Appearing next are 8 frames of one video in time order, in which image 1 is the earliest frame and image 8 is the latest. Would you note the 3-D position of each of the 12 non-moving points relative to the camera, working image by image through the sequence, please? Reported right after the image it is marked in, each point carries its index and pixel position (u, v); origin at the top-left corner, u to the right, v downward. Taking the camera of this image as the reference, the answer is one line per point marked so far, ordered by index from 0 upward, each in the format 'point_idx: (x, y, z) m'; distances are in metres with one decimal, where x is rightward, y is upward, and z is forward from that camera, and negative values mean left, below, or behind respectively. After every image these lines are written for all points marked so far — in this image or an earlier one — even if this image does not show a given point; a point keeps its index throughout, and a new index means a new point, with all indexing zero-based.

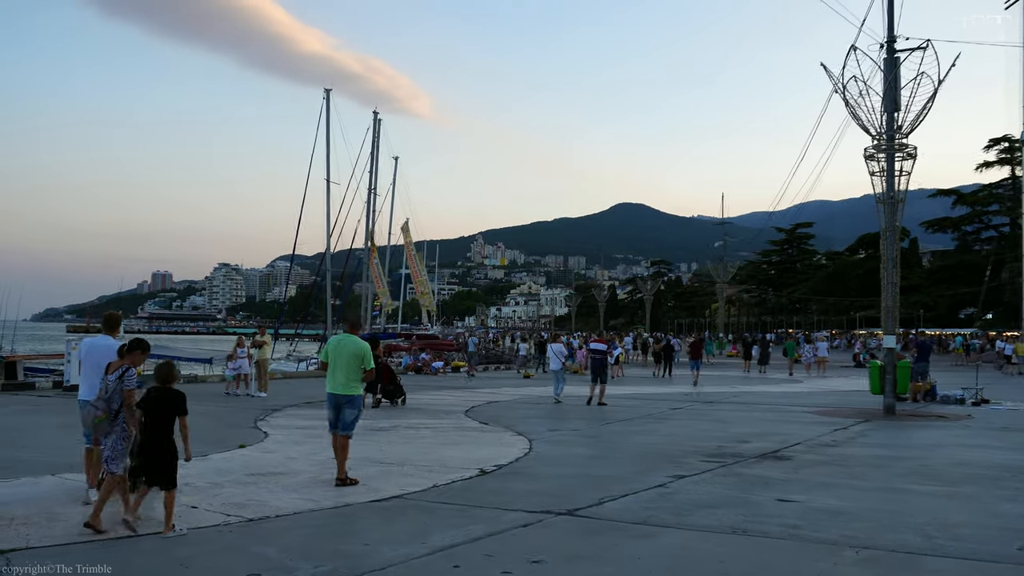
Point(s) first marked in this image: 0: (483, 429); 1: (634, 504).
0: (-0.3, -1.7, +13.8) m
1: (+0.8, -1.4, +7.8) m
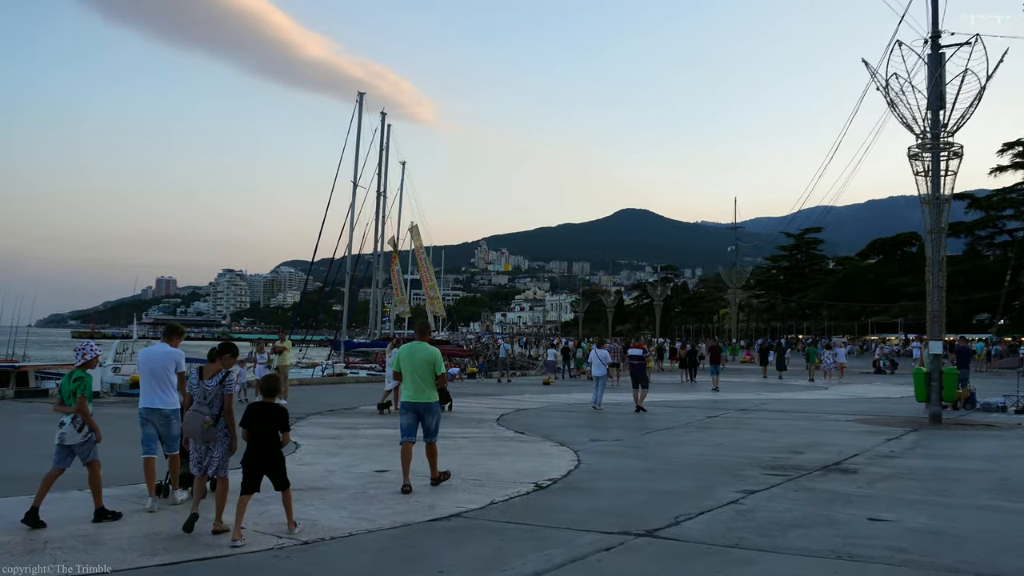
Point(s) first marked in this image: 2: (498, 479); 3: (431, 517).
0: (+0.1, -1.7, +13.2) m
1: (+1.2, -1.4, +7.2) m
2: (-0.1, -1.5, +9.3) m
3: (-0.5, -1.4, +7.3) m
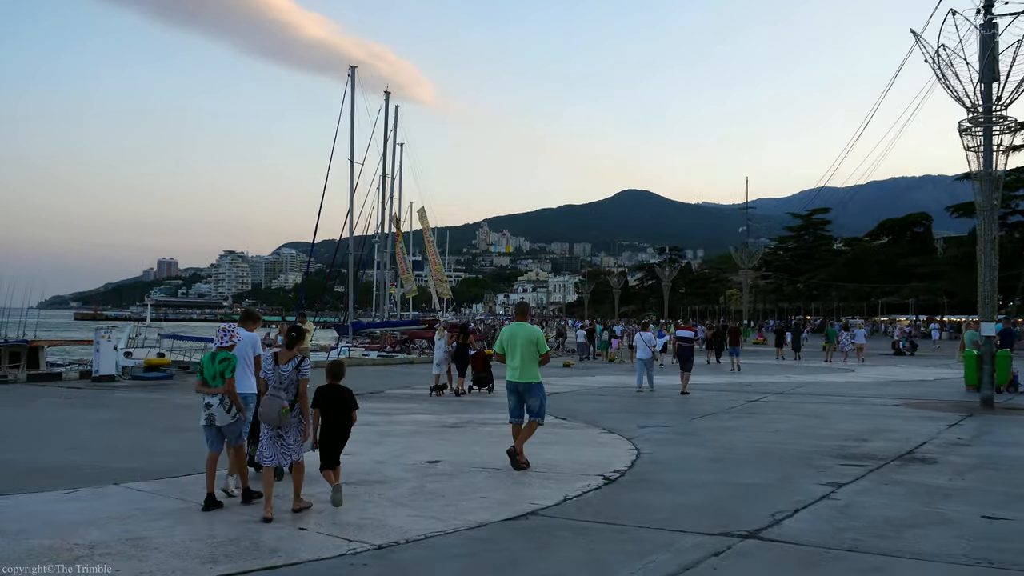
0: (+0.6, -1.5, +12.6) m
1: (+1.7, -1.3, +6.6) m
2: (+0.4, -1.3, +8.7) m
3: (0.0, -1.3, +6.7) m
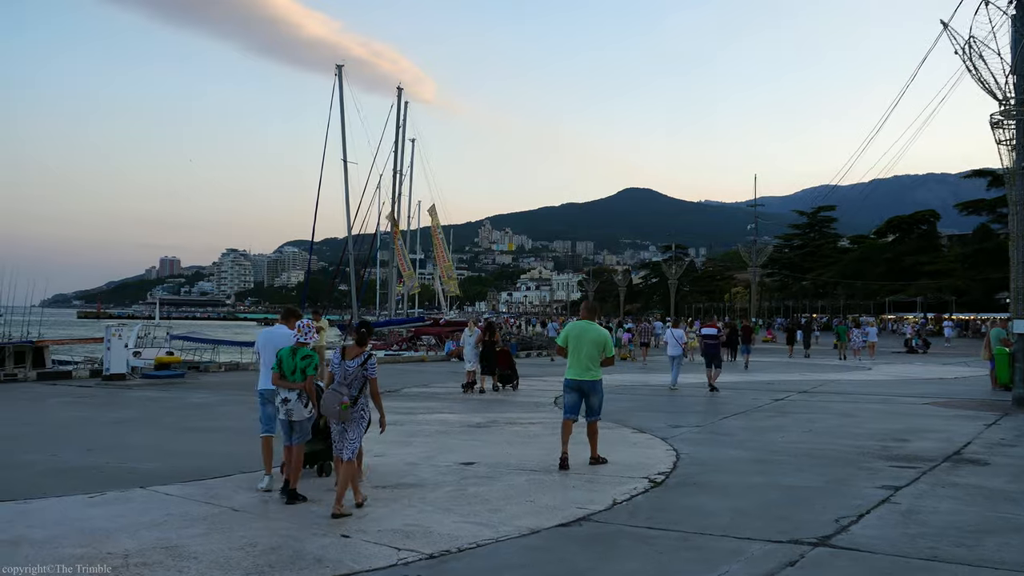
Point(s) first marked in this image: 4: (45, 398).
0: (+0.9, -1.4, +12.2) m
1: (+2.0, -1.3, +6.3) m
2: (+0.7, -1.3, +8.3) m
3: (+0.2, -1.3, +6.4) m
4: (-6.3, -1.5, +16.1) m
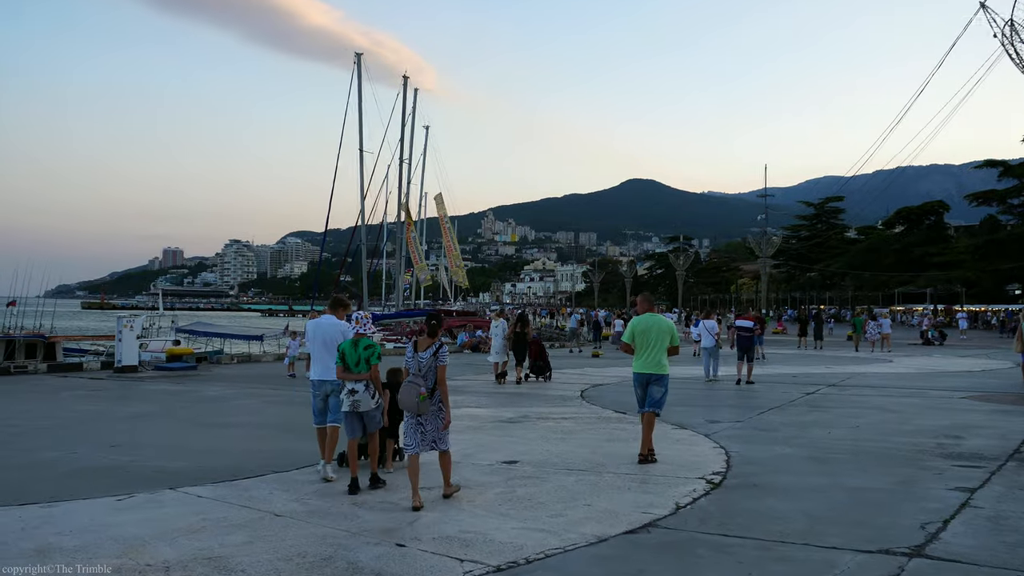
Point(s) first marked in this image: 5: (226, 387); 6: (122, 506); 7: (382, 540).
0: (+1.2, -1.3, +11.8) m
1: (+2.3, -1.2, +5.8) m
2: (+1.0, -1.2, +7.9) m
3: (+0.5, -1.2, +5.9) m
4: (-6.0, -1.4, +15.7) m
5: (-4.1, -1.4, +16.9) m
6: (-2.1, -1.2, +6.4) m
7: (-0.6, -1.2, +5.5) m
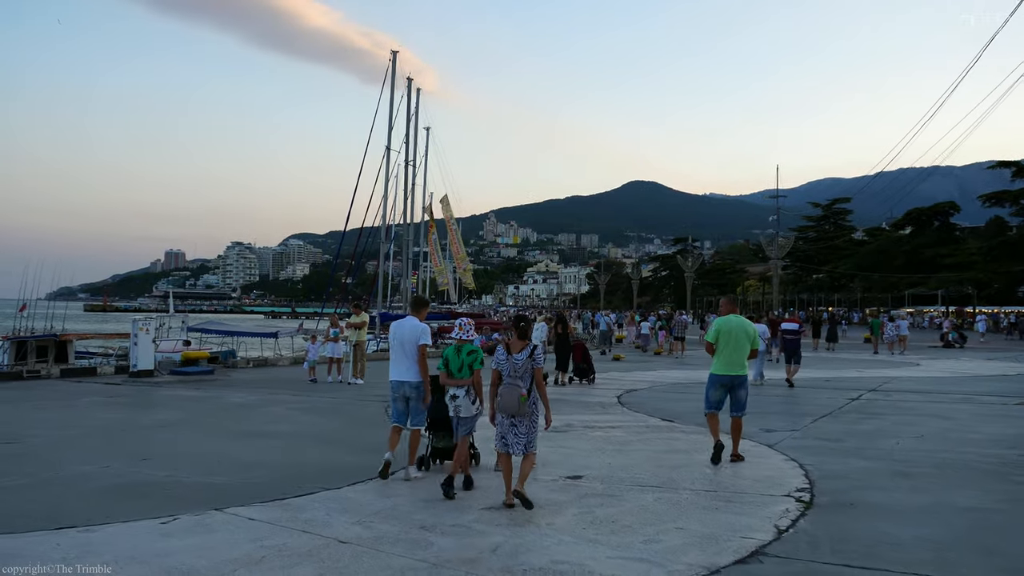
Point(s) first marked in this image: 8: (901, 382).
0: (+1.6, -1.3, +11.2) m
1: (+2.7, -1.2, +5.2) m
2: (+1.4, -1.2, +7.3) m
3: (+1.0, -1.2, +5.3) m
4: (-5.6, -1.4, +15.1) m
5: (-3.7, -1.4, +16.3) m
6: (-1.7, -1.2, +5.8) m
7: (-0.2, -1.2, +4.9) m
8: (+6.6, -1.6, +19.7) m
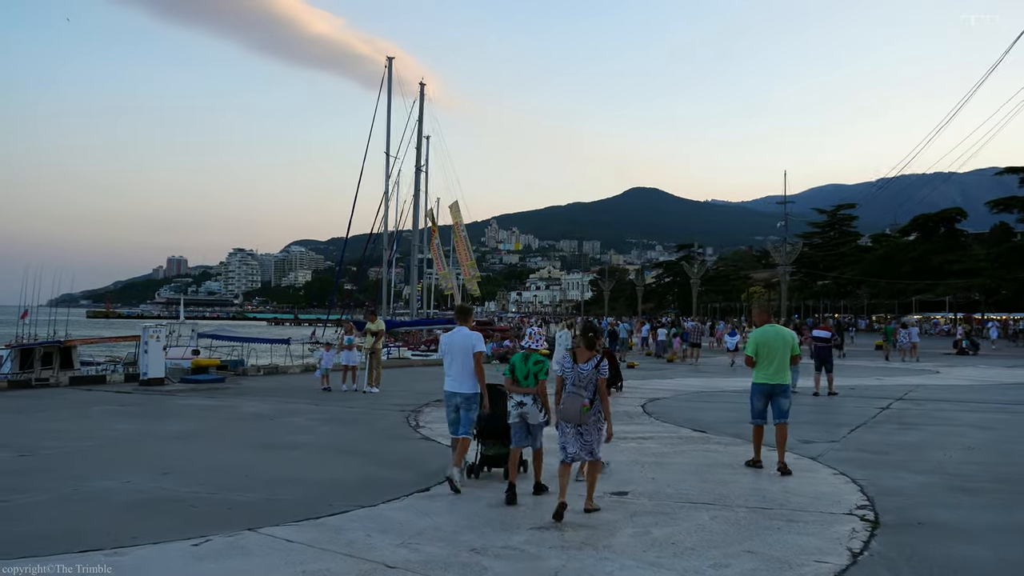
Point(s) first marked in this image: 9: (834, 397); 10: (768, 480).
0: (+1.9, -1.4, +10.8) m
1: (+3.0, -1.3, +4.8) m
2: (+1.7, -1.3, +6.9) m
3: (+1.2, -1.2, +4.9) m
4: (-5.3, -1.5, +14.7) m
5: (-3.4, -1.5, +15.9) m
6: (-1.4, -1.2, +5.4) m
7: (+0.1, -1.2, +4.5) m
8: (+6.8, -1.7, +19.3) m
9: (+4.3, -1.5, +15.9) m
10: (+1.7, -1.3, +8.3) m
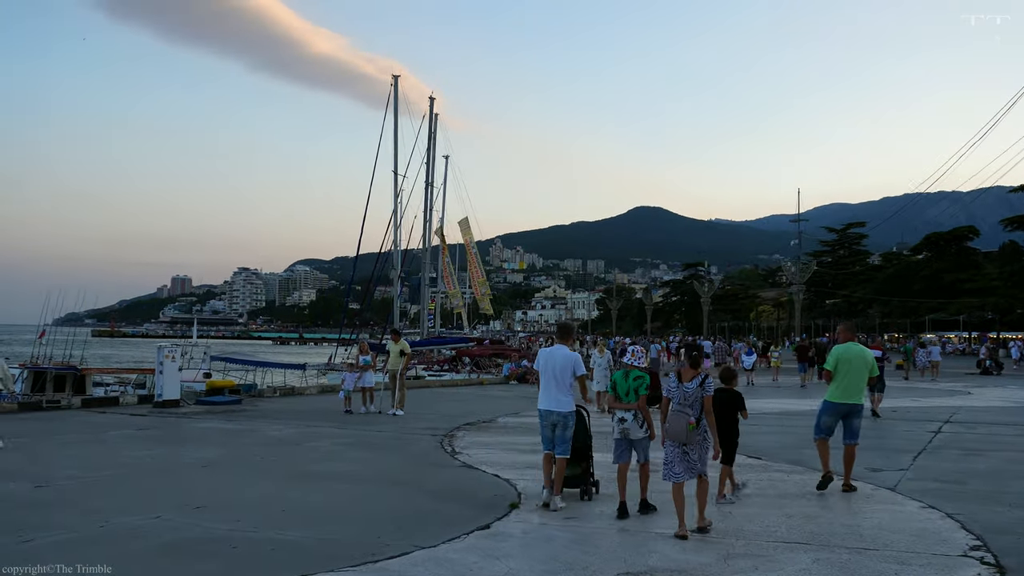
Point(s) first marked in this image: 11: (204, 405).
0: (+2.3, -1.6, +10.1) m
1: (+3.4, -1.3, +4.1) m
2: (+2.1, -1.4, +6.2) m
3: (+1.6, -1.3, +4.3) m
4: (-4.9, -1.7, +14.0) m
5: (-3.0, -1.8, +15.2) m
6: (-1.0, -1.3, +4.8) m
7: (+0.5, -1.3, +3.9) m
8: (+7.3, -2.0, +18.6) m
9: (+4.7, -1.7, +15.2) m
10: (+2.1, -1.4, +7.6) m
11: (-5.0, -1.8, +18.9) m
